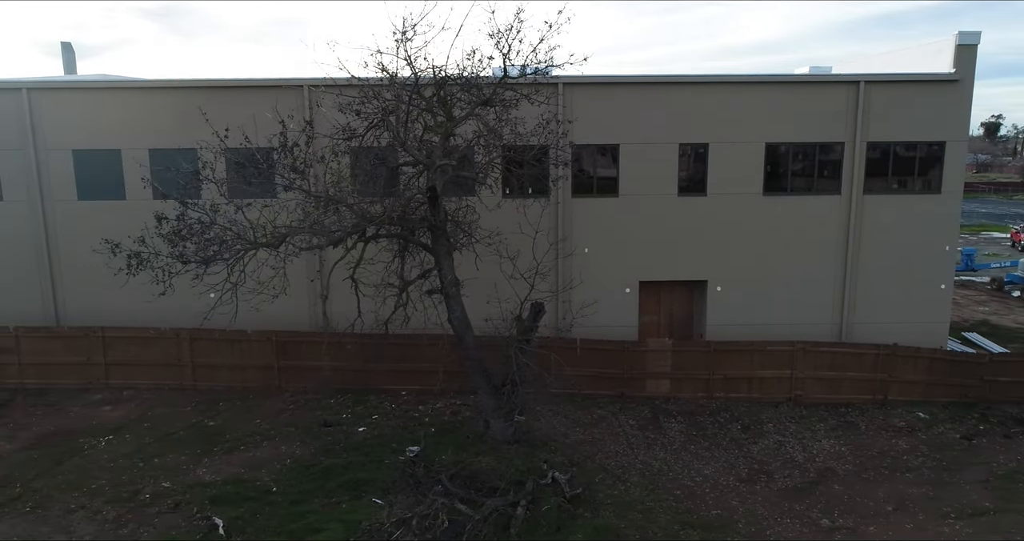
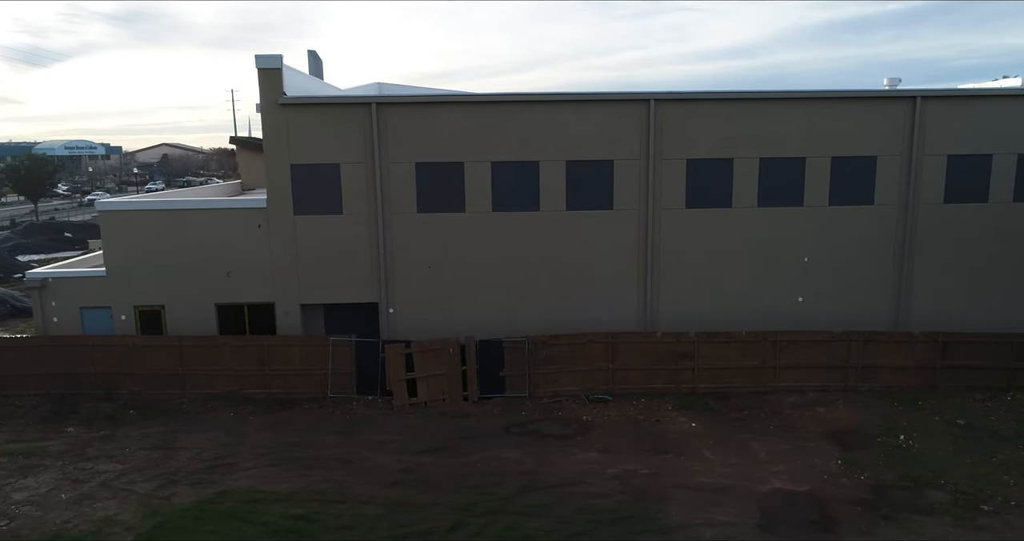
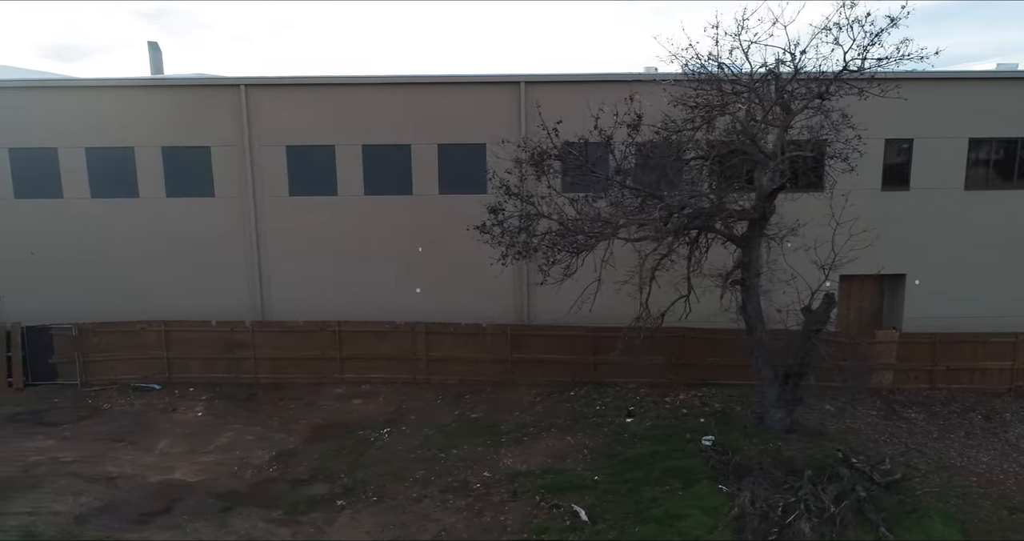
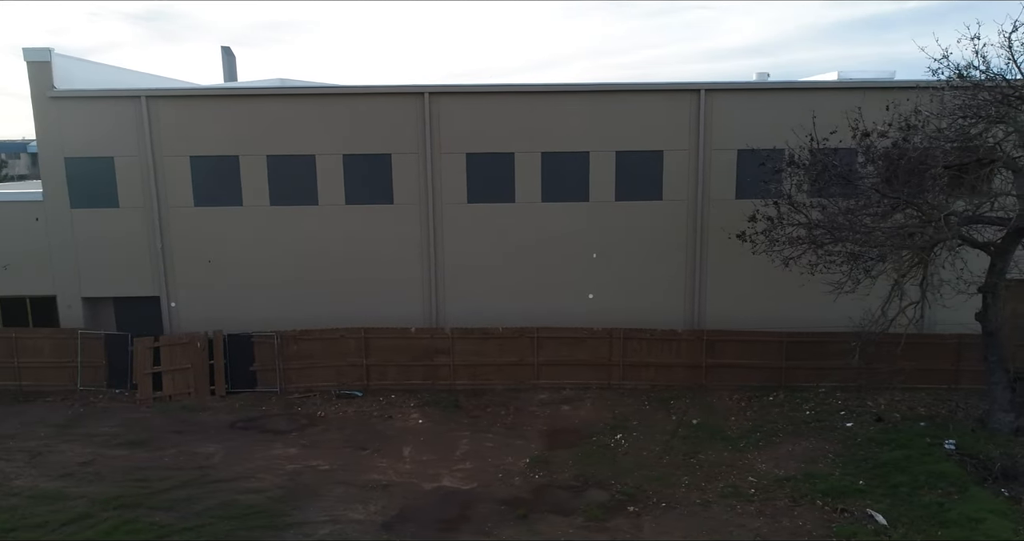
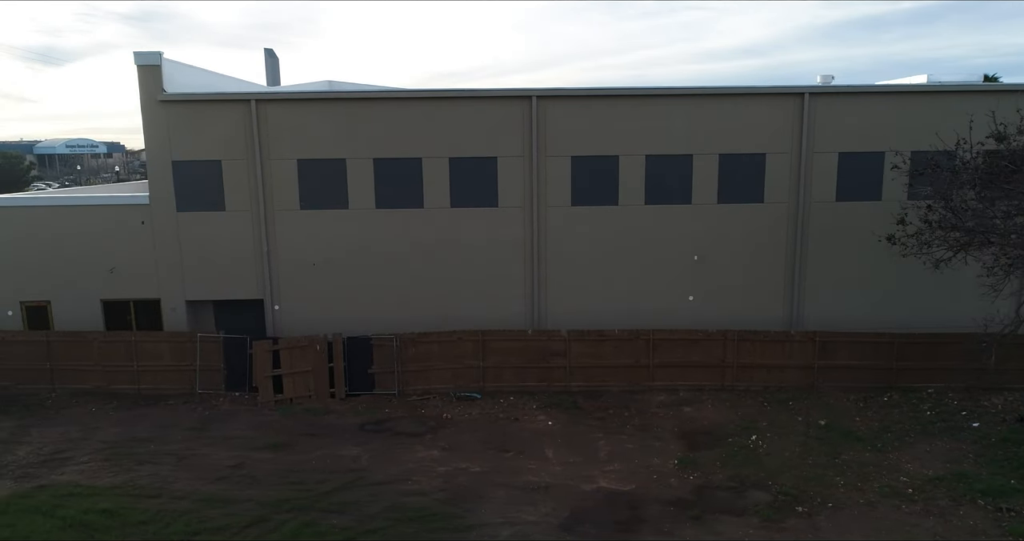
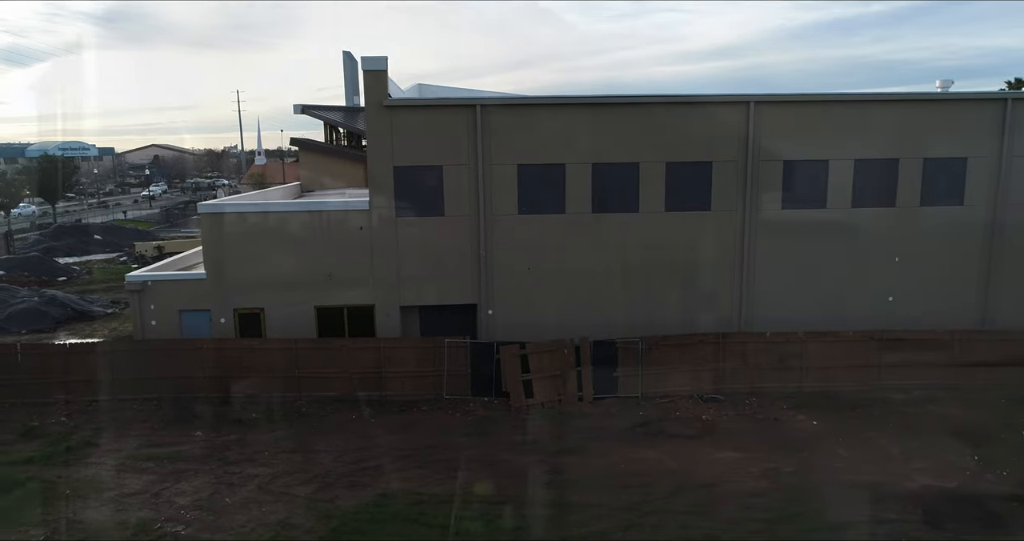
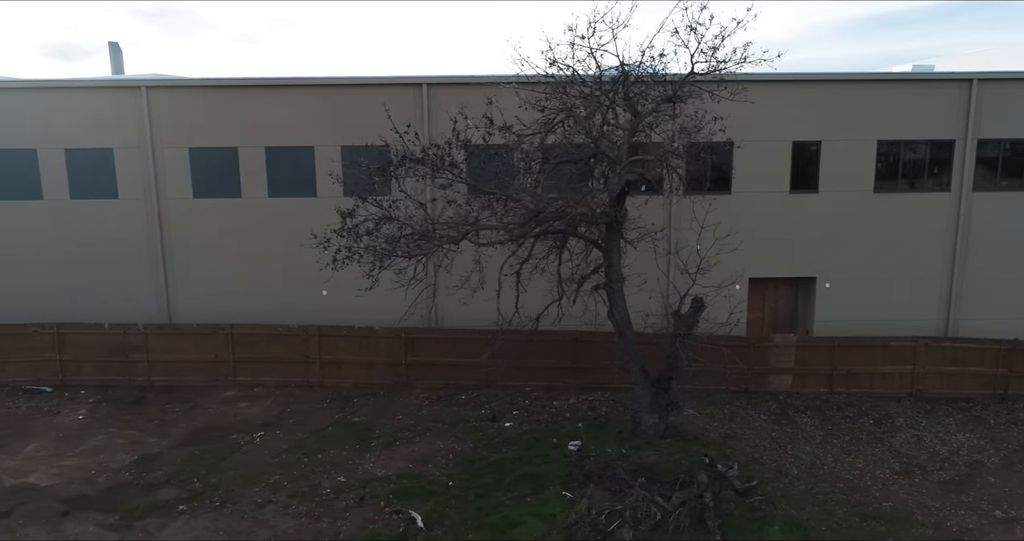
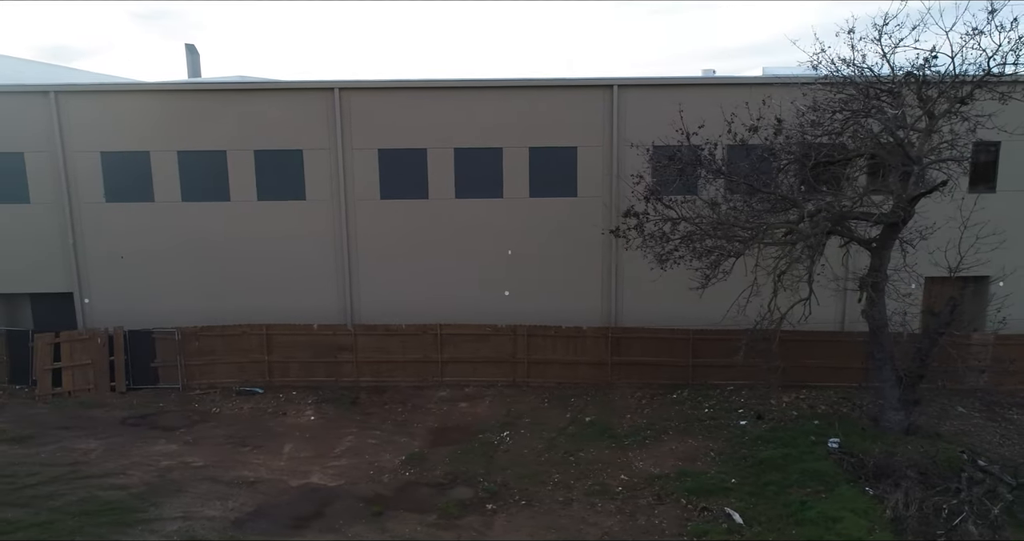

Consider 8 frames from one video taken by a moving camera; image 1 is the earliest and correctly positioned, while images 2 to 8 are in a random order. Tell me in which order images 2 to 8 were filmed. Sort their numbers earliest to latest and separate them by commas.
7, 3, 8, 4, 5, 2, 6
